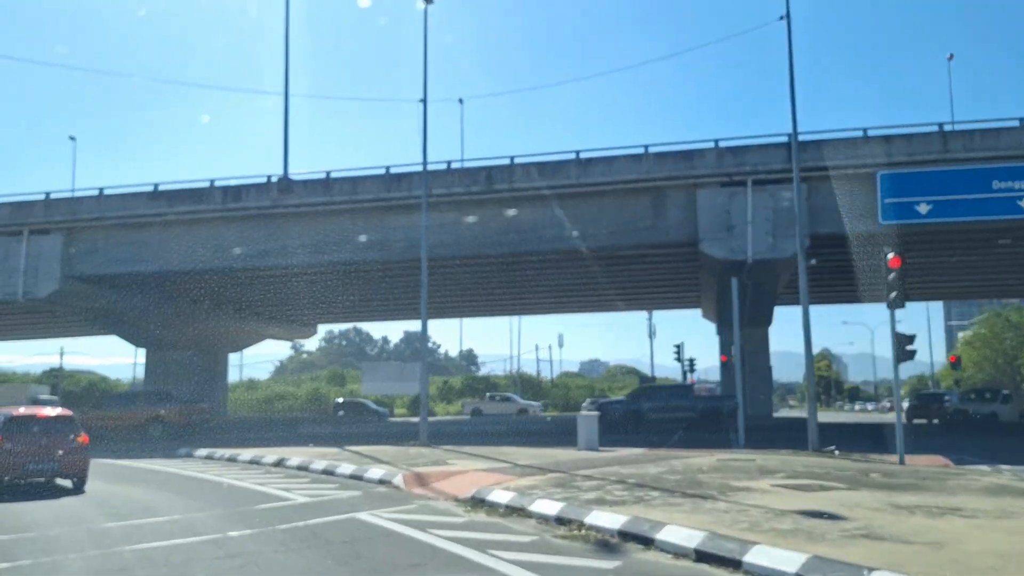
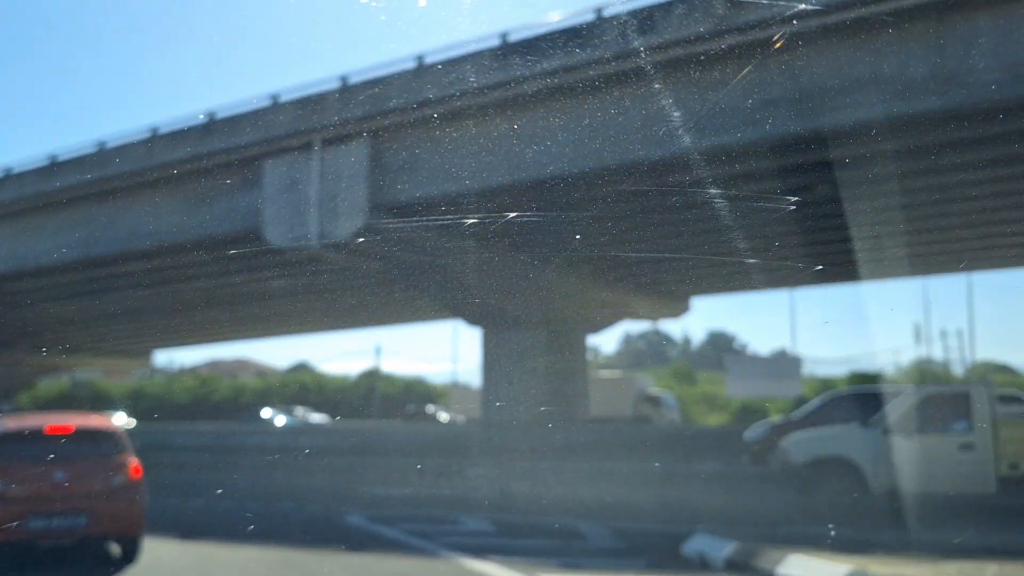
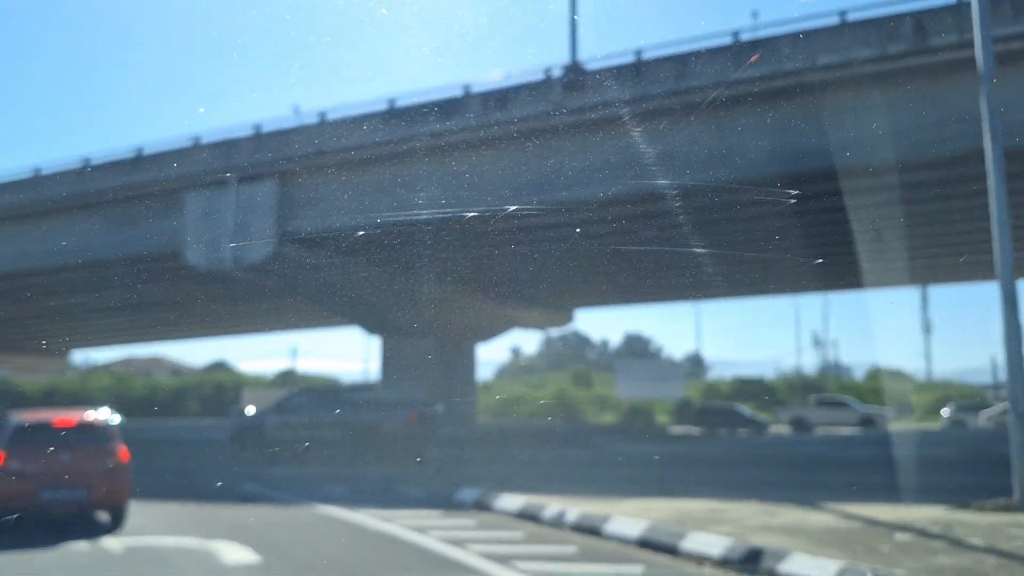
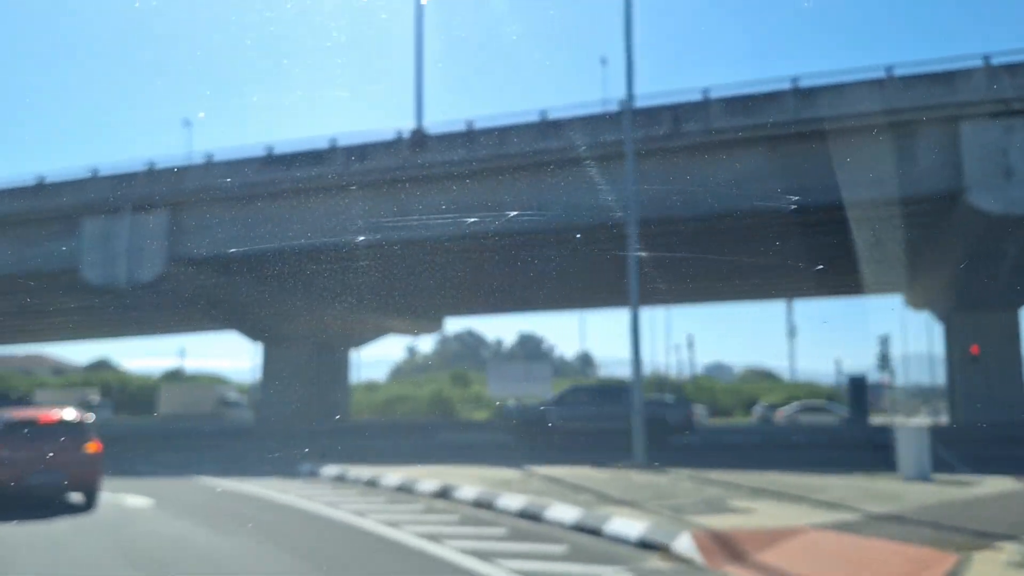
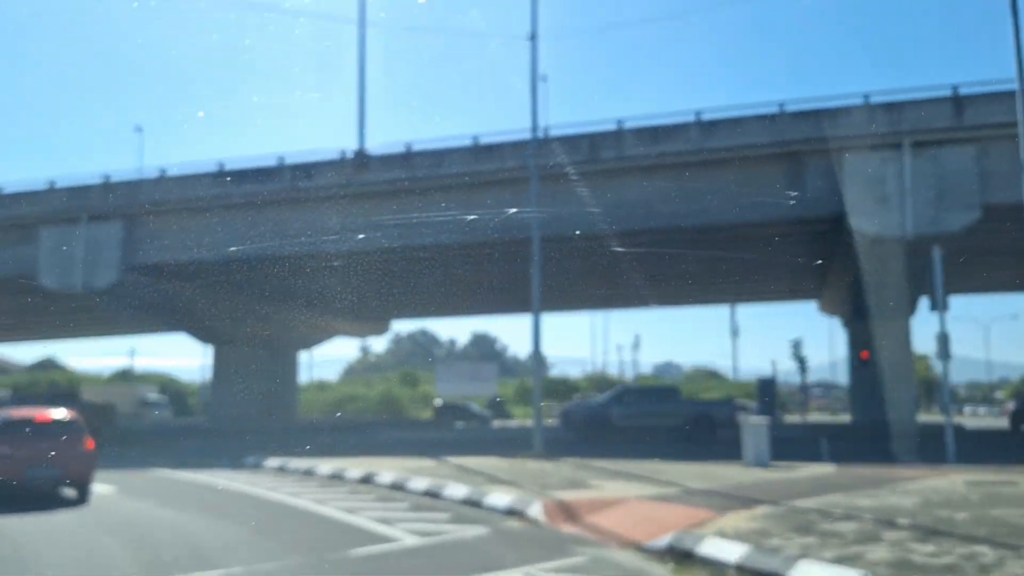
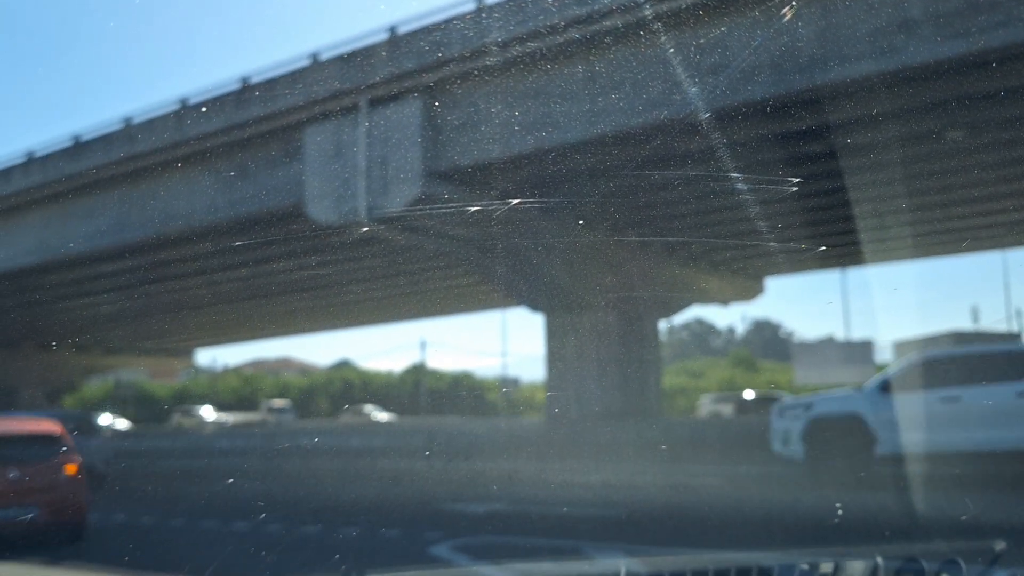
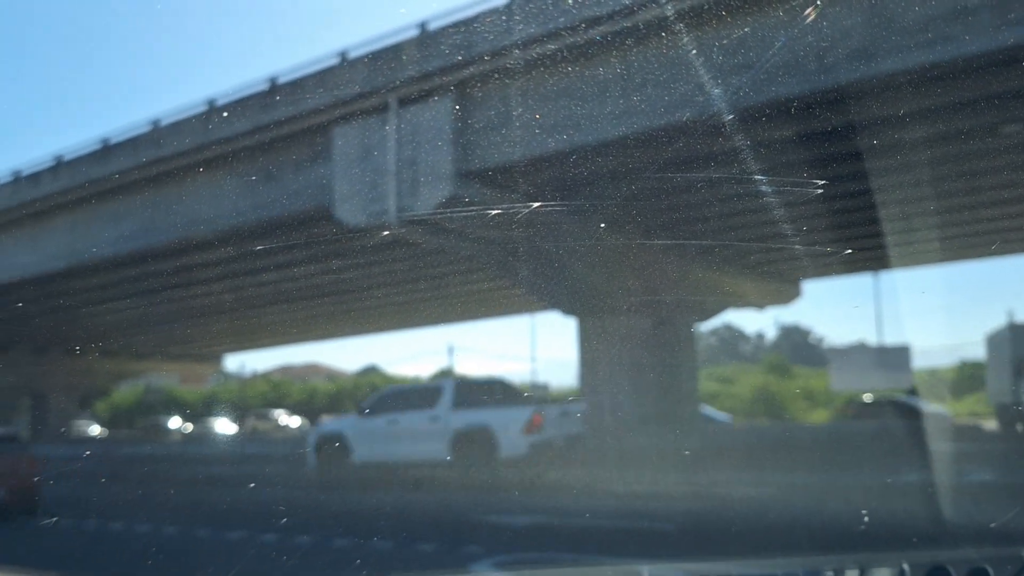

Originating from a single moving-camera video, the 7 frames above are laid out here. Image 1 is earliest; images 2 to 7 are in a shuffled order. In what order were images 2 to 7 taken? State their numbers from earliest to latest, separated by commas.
5, 4, 3, 2, 6, 7
